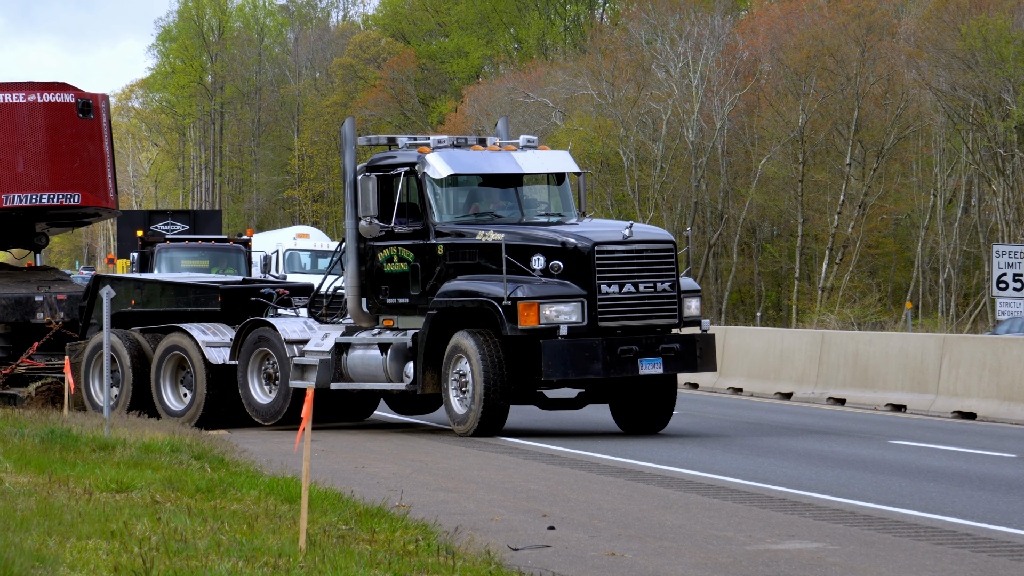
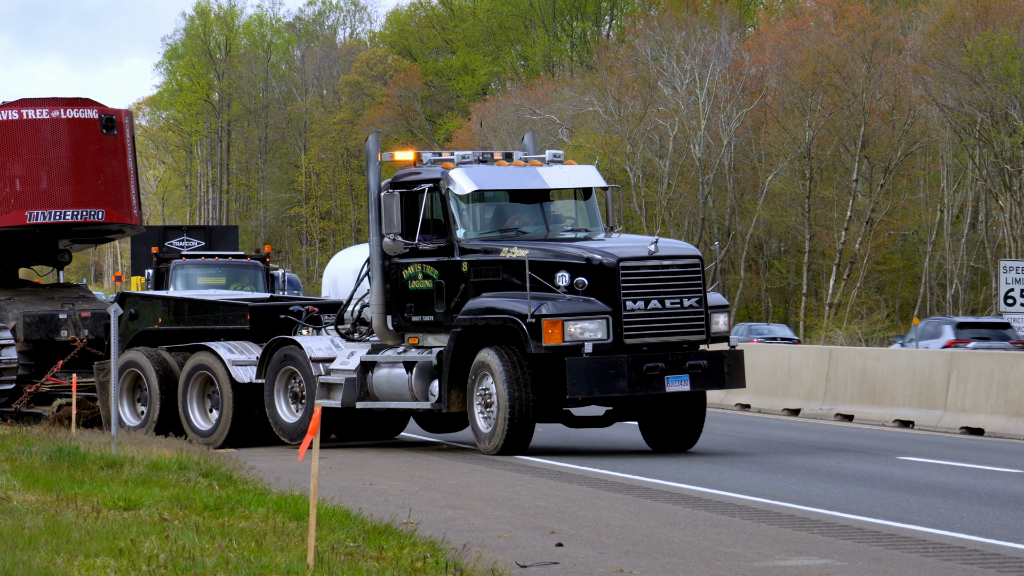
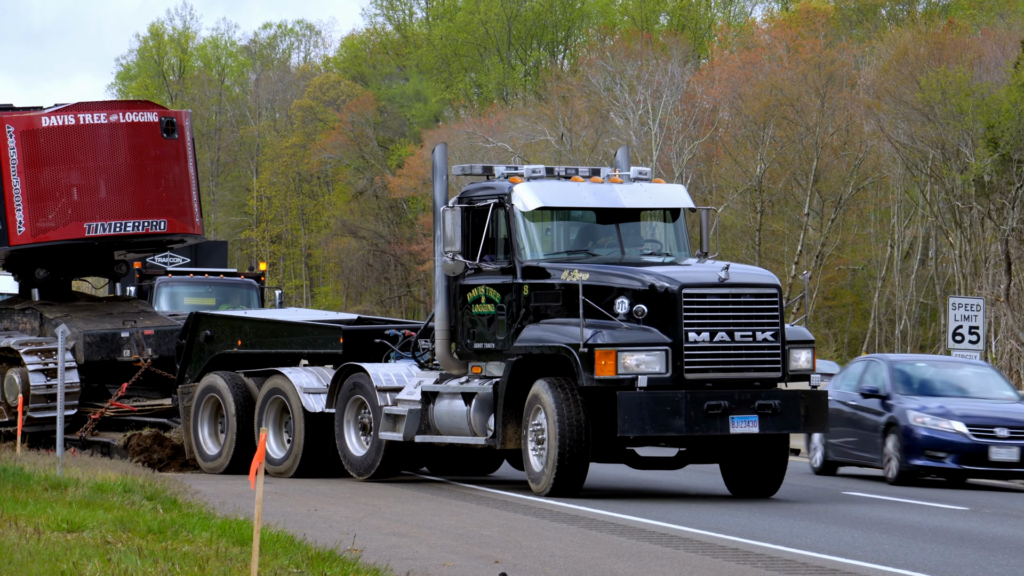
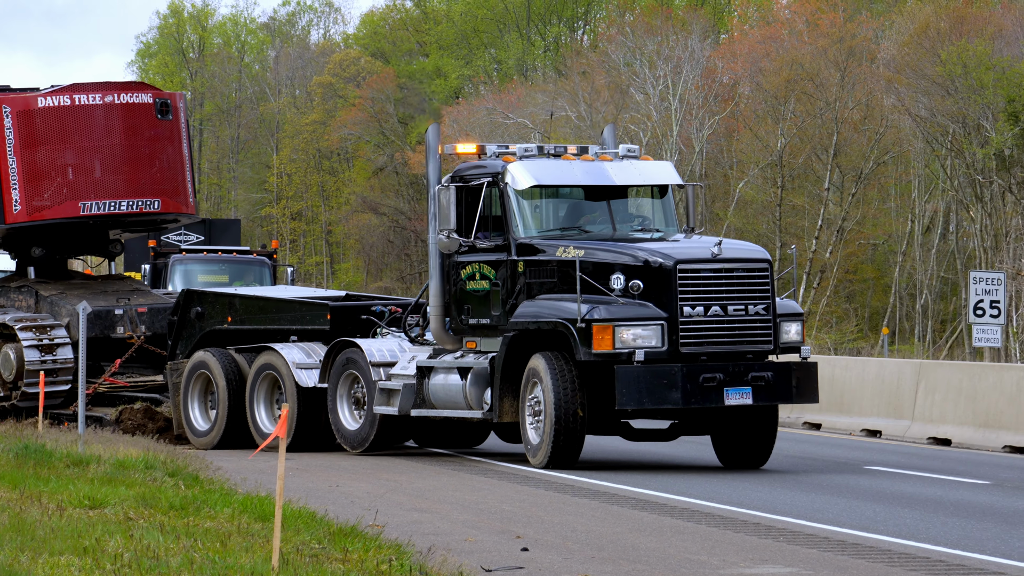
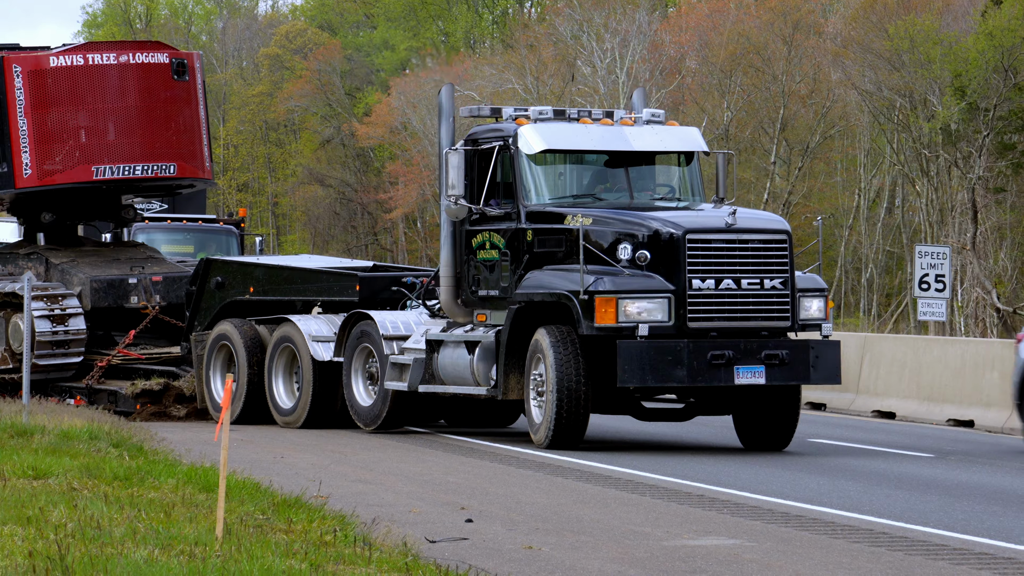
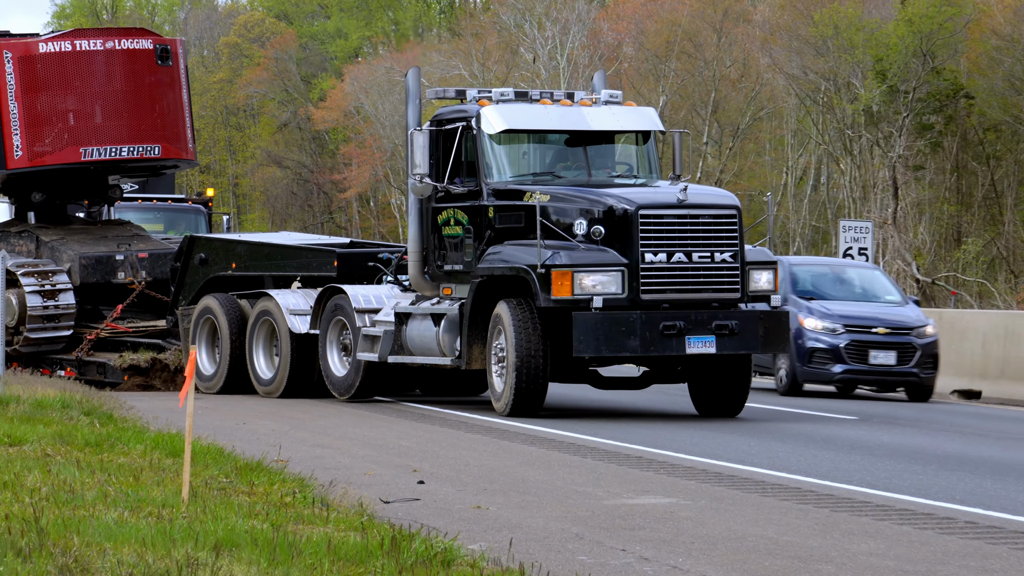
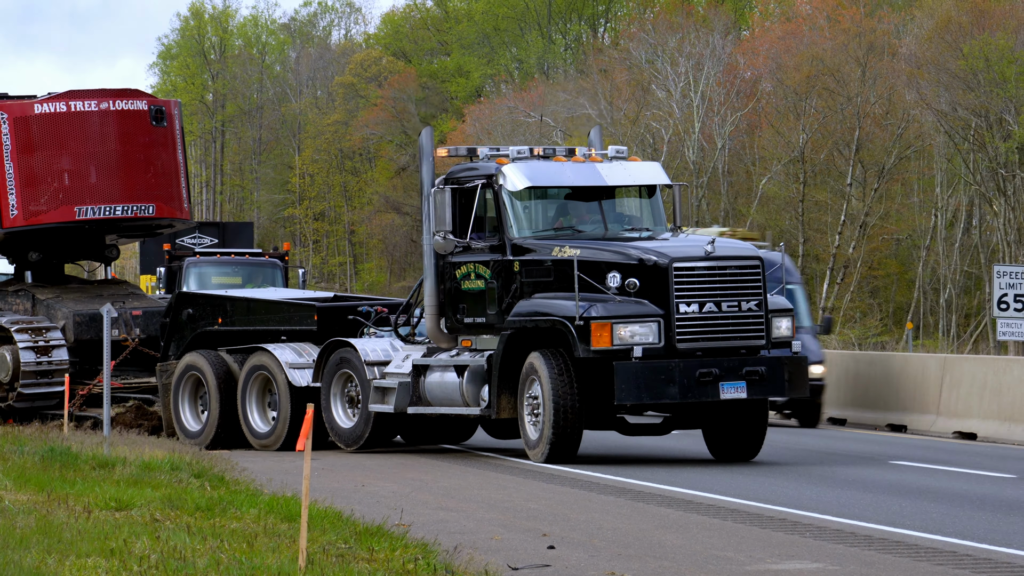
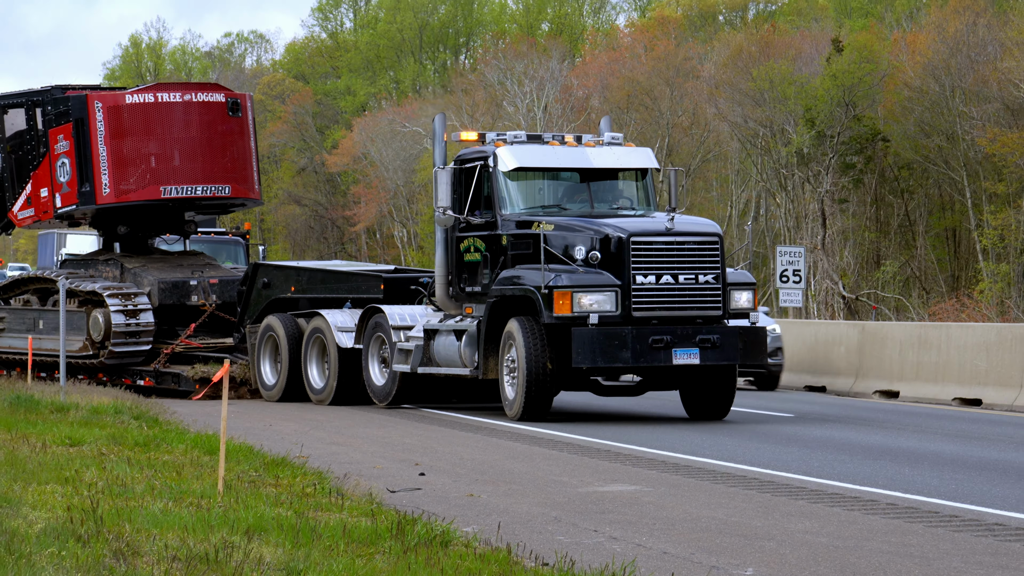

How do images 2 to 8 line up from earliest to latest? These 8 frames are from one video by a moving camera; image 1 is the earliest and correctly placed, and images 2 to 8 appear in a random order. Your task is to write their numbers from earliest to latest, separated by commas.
2, 7, 4, 3, 5, 6, 8
